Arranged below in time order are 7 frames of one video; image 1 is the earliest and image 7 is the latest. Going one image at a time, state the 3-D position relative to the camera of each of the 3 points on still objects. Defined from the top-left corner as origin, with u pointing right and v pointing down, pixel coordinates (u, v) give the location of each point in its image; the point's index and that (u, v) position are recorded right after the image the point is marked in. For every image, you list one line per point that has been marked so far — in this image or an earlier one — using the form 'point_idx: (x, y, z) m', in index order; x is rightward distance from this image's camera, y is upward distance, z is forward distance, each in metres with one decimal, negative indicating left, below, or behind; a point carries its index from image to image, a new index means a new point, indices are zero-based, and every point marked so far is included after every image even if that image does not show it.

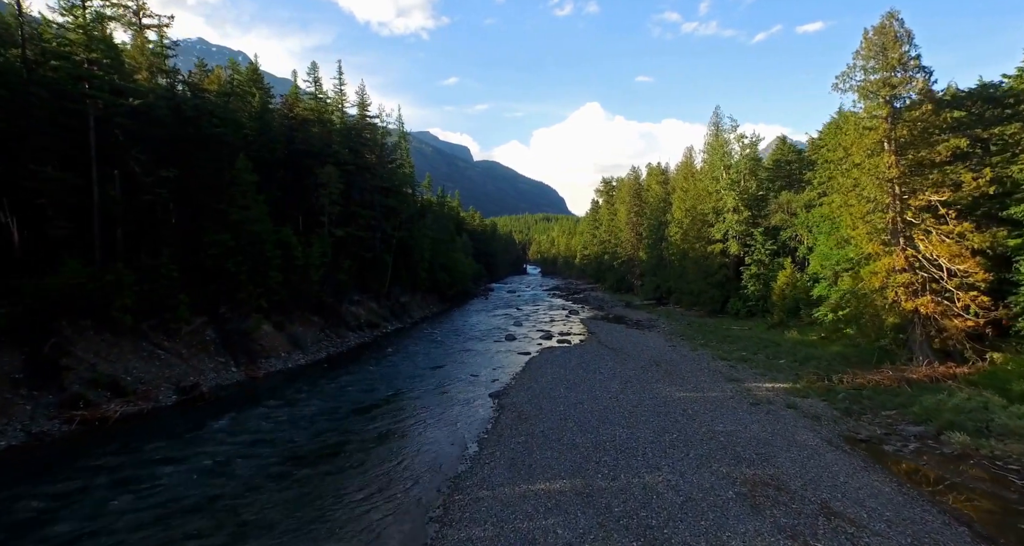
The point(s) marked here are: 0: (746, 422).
0: (+7.7, -4.9, +16.9) m
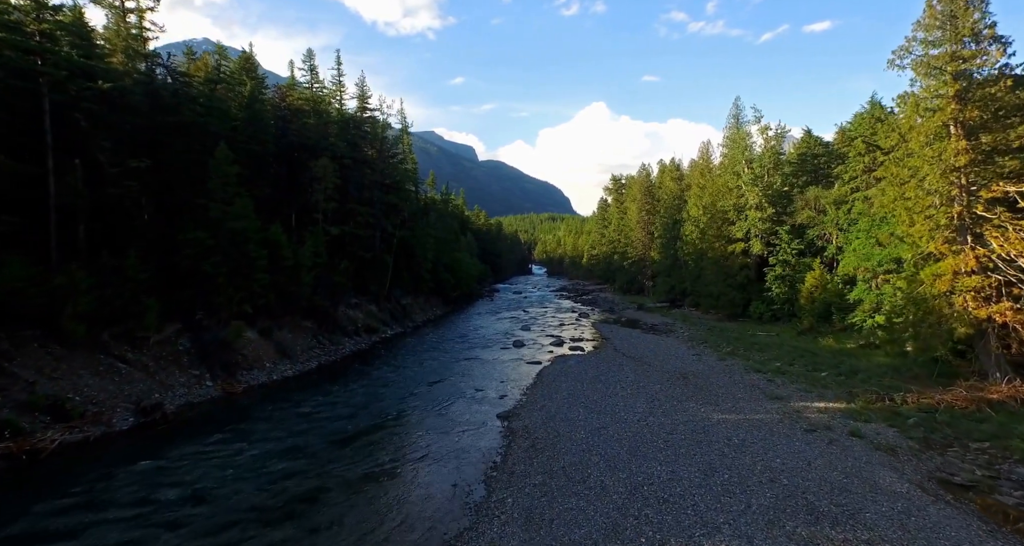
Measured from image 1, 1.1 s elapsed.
0: (+8.0, -5.0, +13.9) m
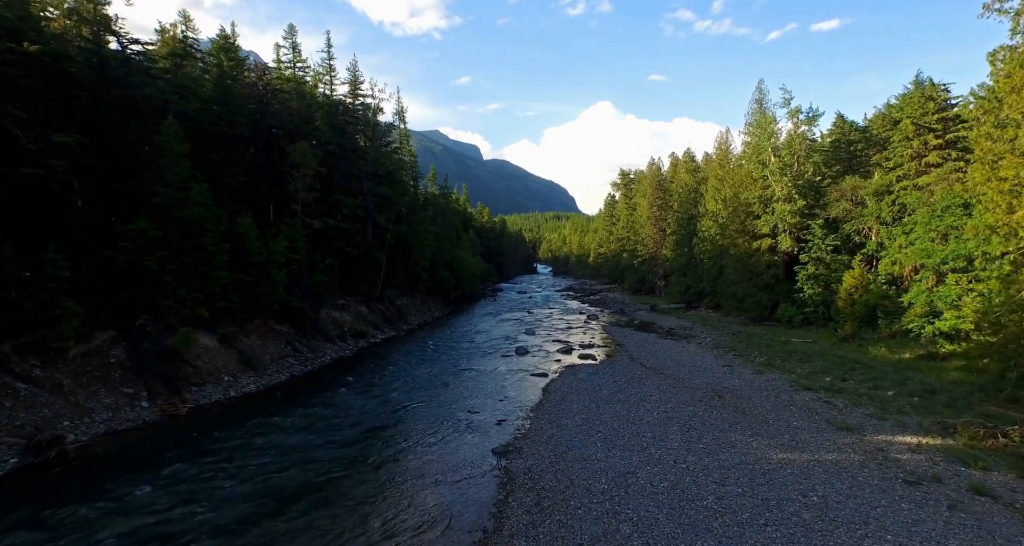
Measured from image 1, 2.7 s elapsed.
0: (+8.0, -4.9, +9.8) m
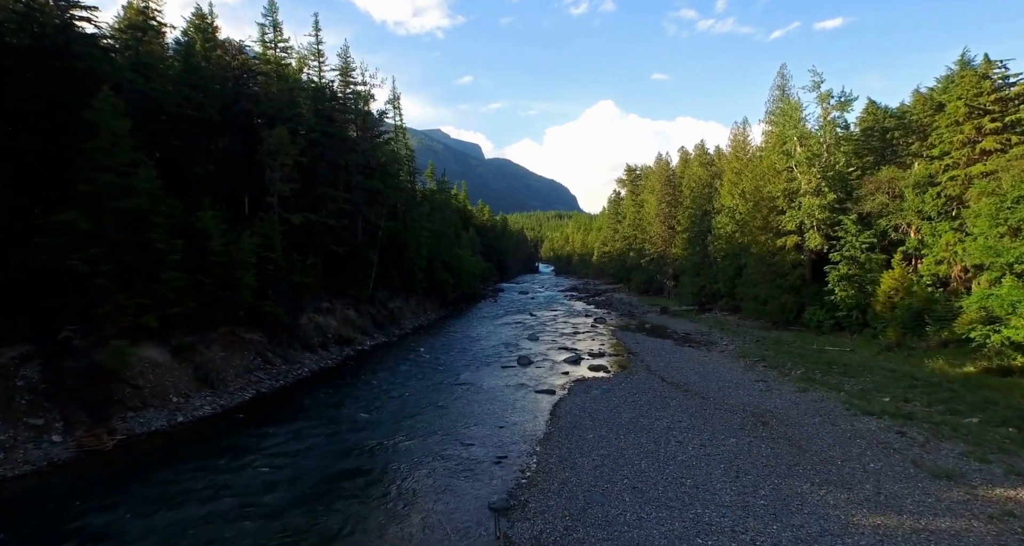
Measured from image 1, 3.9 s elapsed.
0: (+8.0, -5.0, +6.2) m
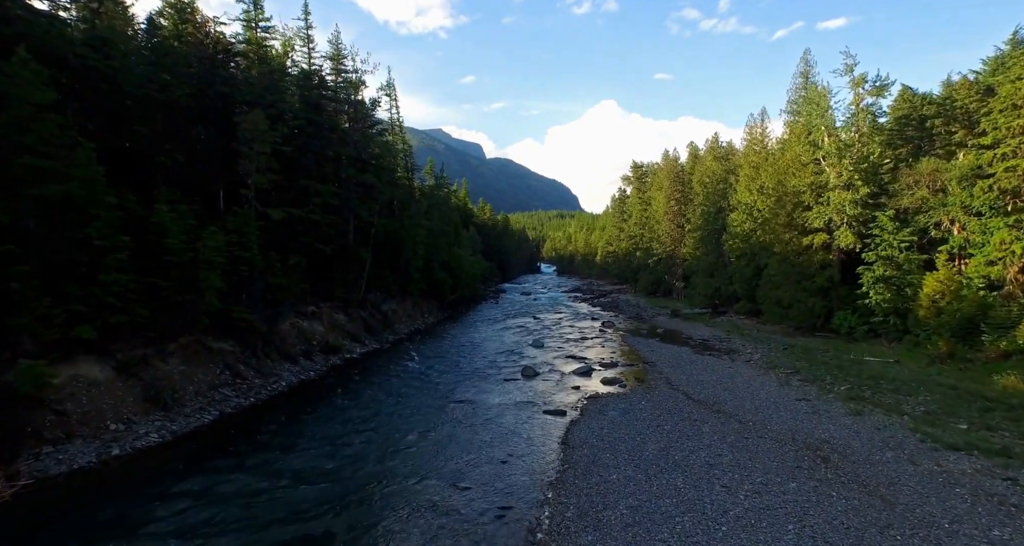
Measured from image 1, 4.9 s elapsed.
0: (+8.1, -5.1, +3.0) m
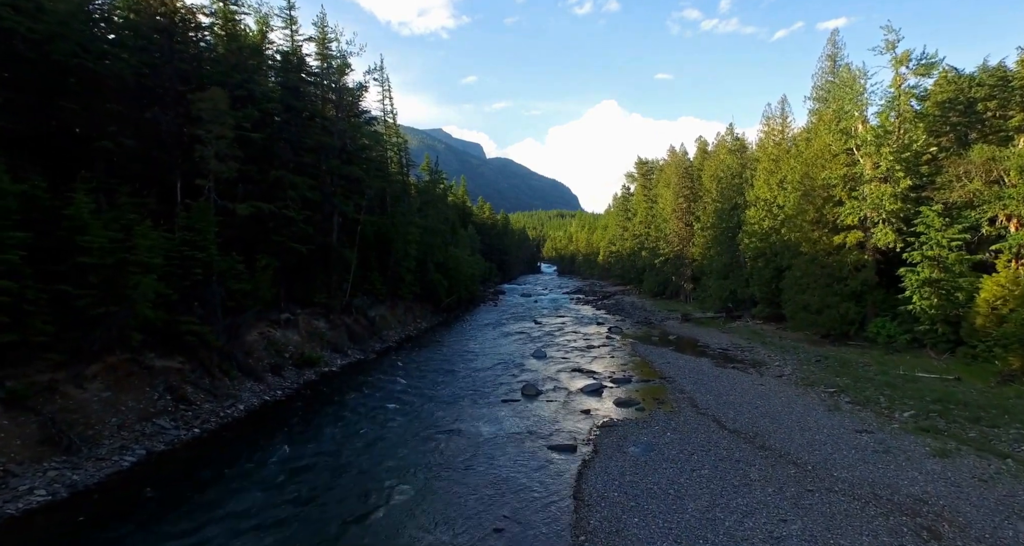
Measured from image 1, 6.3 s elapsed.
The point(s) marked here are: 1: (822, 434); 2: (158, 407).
0: (+8.0, -5.2, -0.7) m
1: (+10.6, -5.4, +17.6) m
2: (-12.3, -4.6, +17.9) m
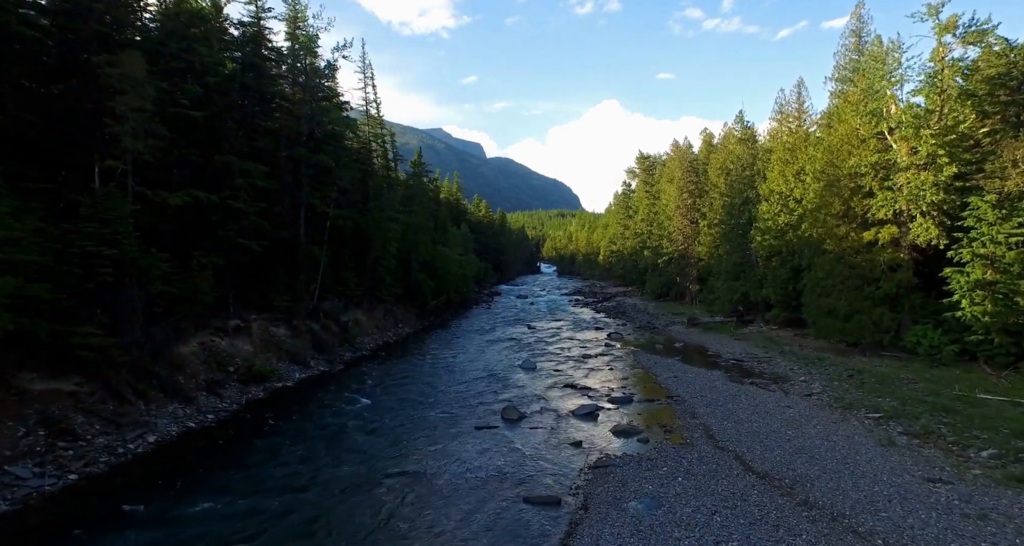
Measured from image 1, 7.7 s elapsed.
0: (+7.1, -5.2, -4.8) m
1: (+9.7, -5.4, +13.5) m
2: (-13.2, -4.6, +13.9) m
